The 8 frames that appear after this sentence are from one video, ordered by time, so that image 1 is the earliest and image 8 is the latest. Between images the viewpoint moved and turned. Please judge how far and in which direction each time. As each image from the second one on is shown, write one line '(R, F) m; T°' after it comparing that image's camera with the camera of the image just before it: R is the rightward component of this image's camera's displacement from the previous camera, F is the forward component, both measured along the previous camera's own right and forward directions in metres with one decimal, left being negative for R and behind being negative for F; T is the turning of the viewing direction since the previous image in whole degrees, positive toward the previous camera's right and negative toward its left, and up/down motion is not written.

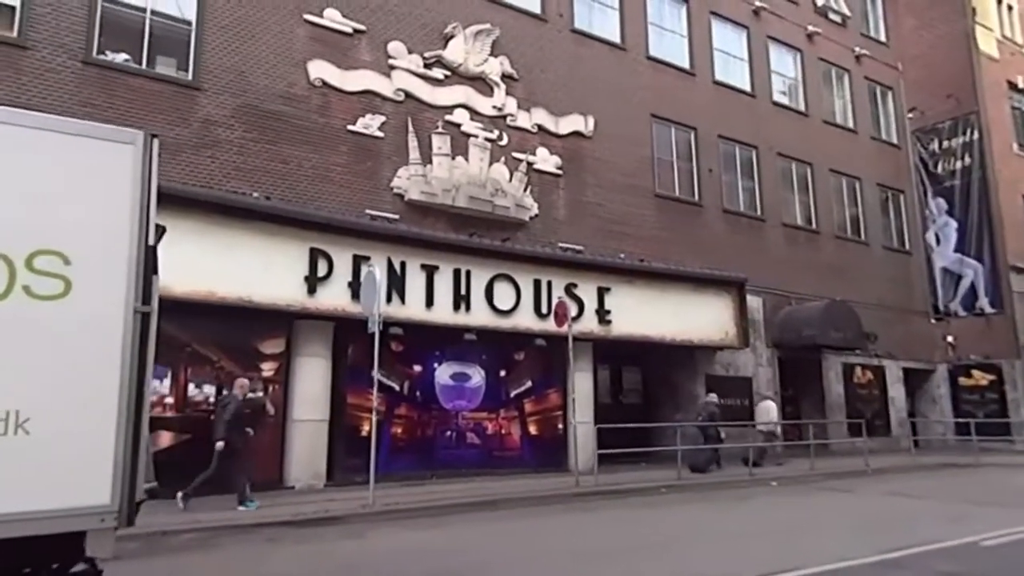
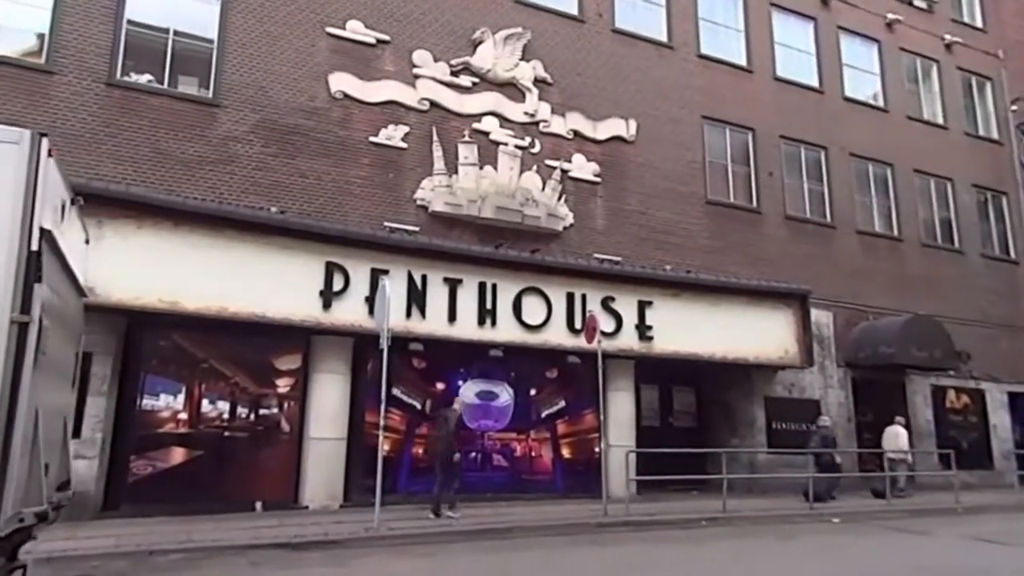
(+1.4, +0.9) m; -8°
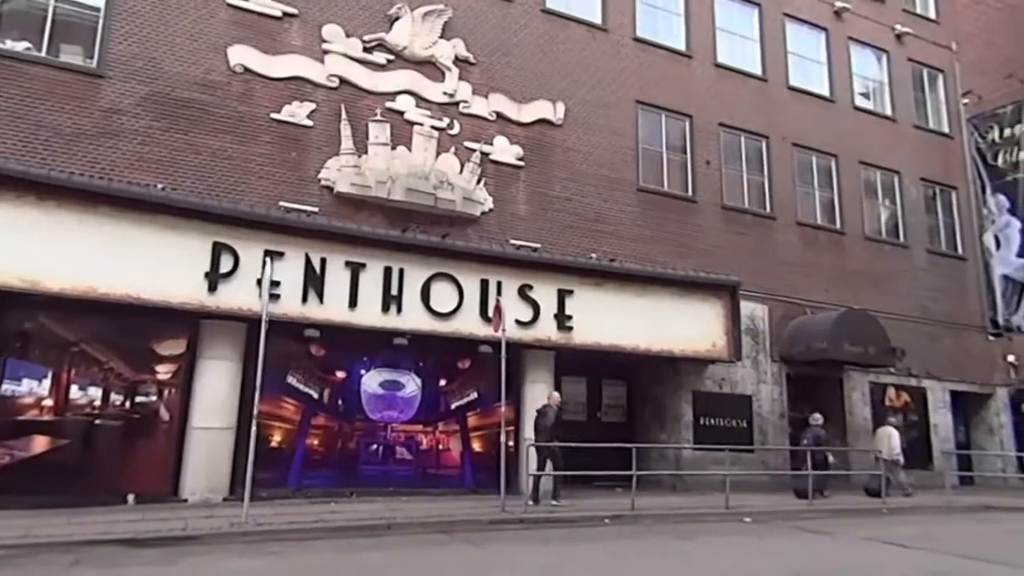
(+1.7, +0.6) m; +1°
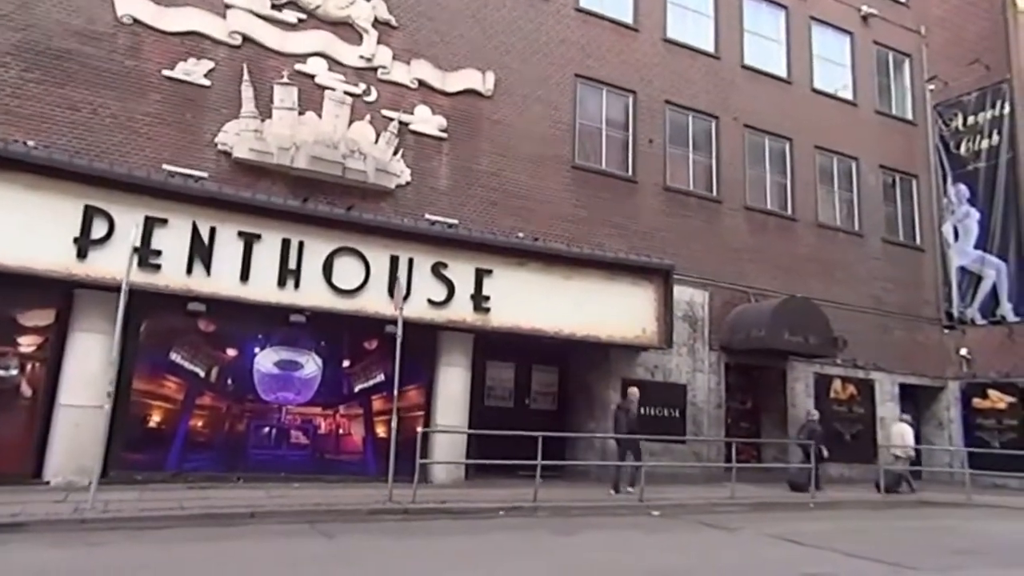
(+1.7, +0.8) m; 0°
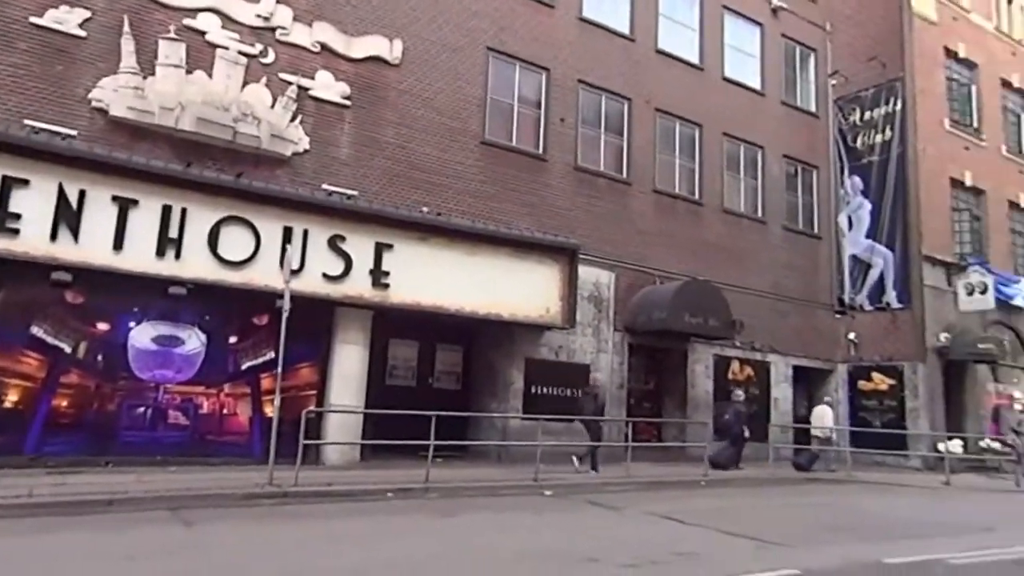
(+0.5, +0.2) m; +6°
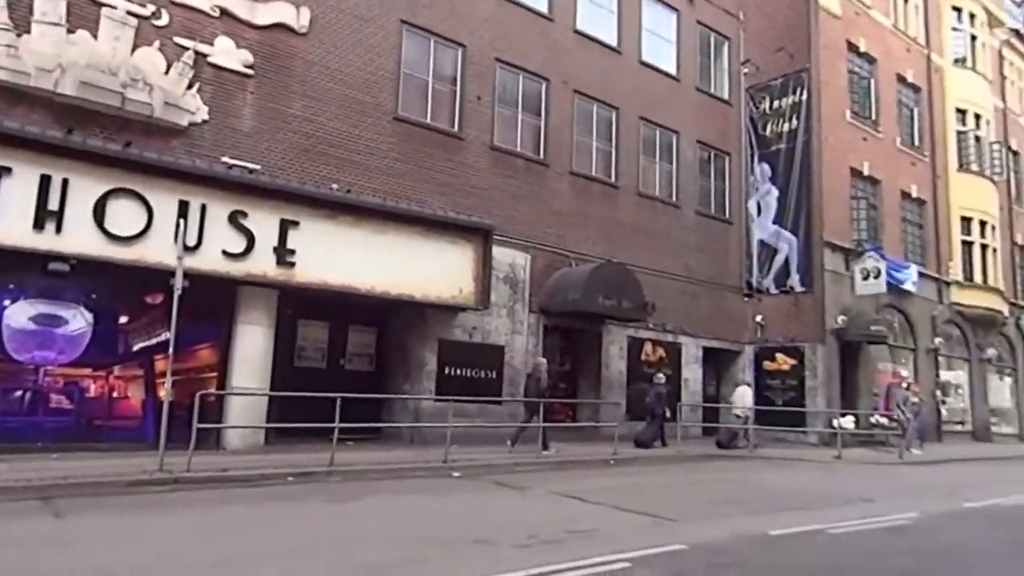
(+0.4, +0.1) m; +6°
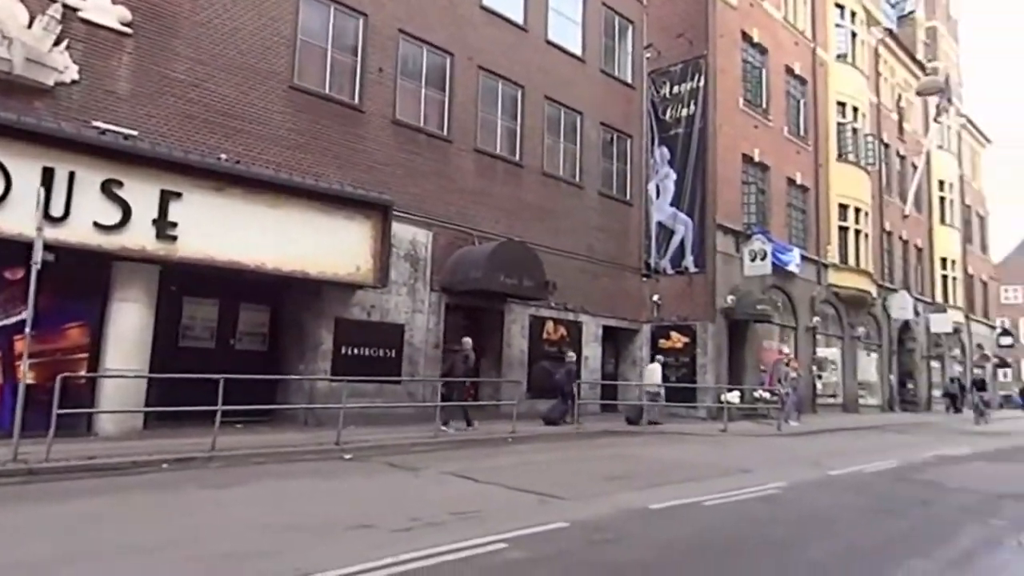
(+0.3, +0.1) m; +7°
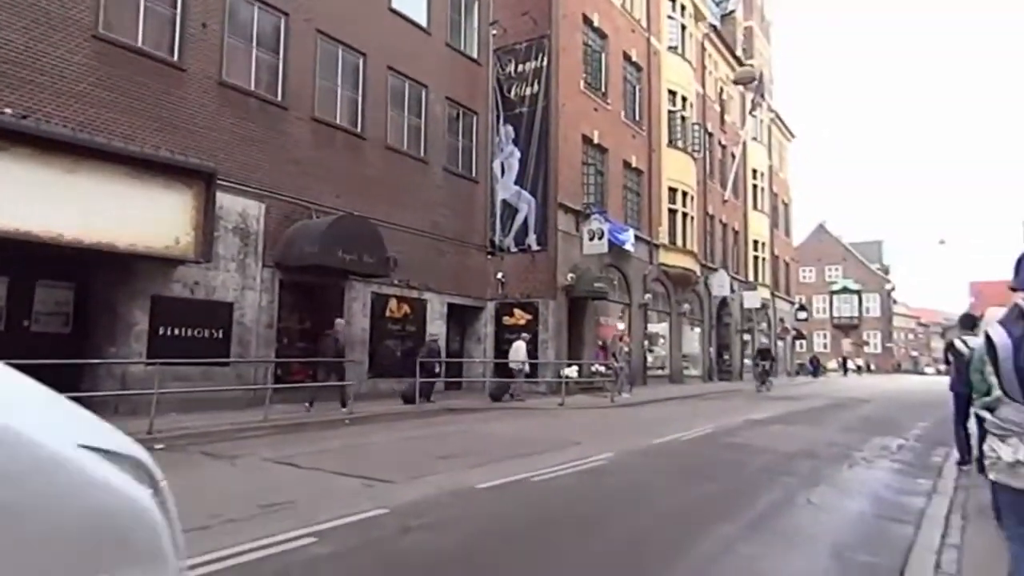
(+0.2, +0.2) m; +12°
